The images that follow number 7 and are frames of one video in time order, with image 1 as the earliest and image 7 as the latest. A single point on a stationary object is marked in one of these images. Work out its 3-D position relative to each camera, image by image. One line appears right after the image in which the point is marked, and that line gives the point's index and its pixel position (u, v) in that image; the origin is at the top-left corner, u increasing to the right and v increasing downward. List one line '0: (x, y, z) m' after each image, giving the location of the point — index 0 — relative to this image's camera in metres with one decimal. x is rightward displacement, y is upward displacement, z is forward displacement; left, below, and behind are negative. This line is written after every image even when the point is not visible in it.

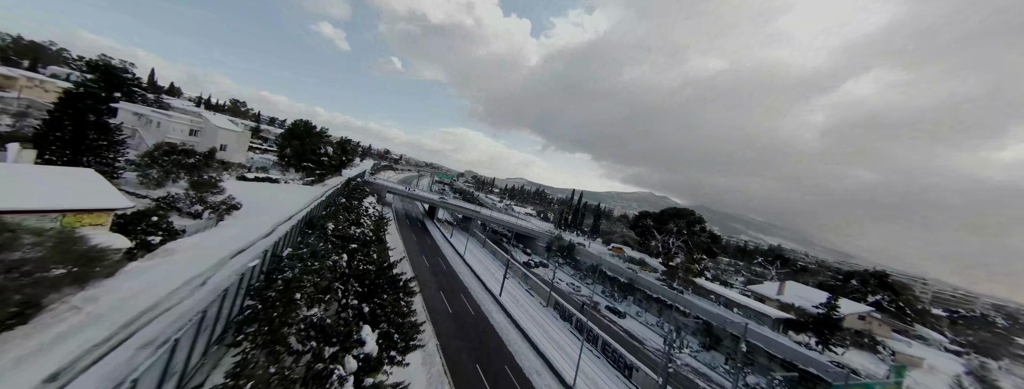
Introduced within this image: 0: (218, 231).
0: (-15.3, -1.8, +14.6) m
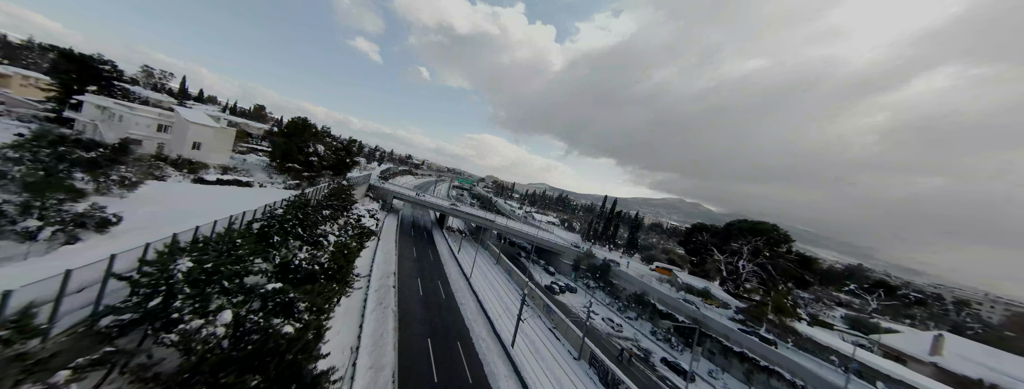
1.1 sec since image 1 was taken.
0: (-14.8, -2.1, +9.0) m
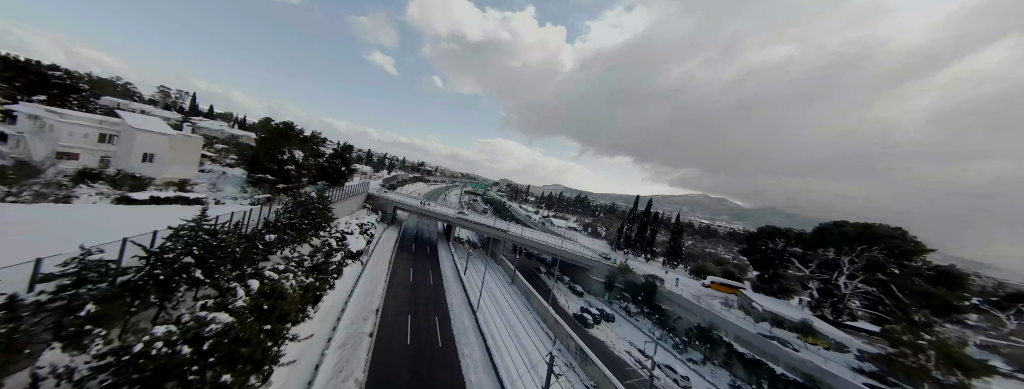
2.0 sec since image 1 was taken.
0: (-14.6, -3.0, +3.8) m
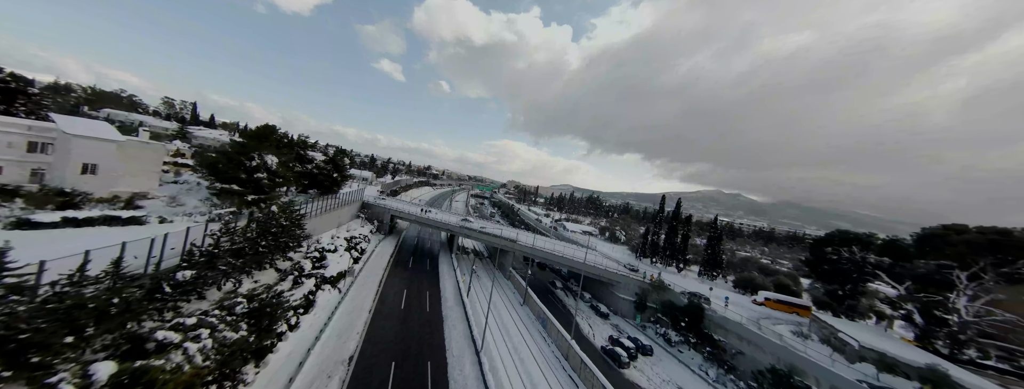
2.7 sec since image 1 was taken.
0: (-14.4, -3.7, -0.1) m
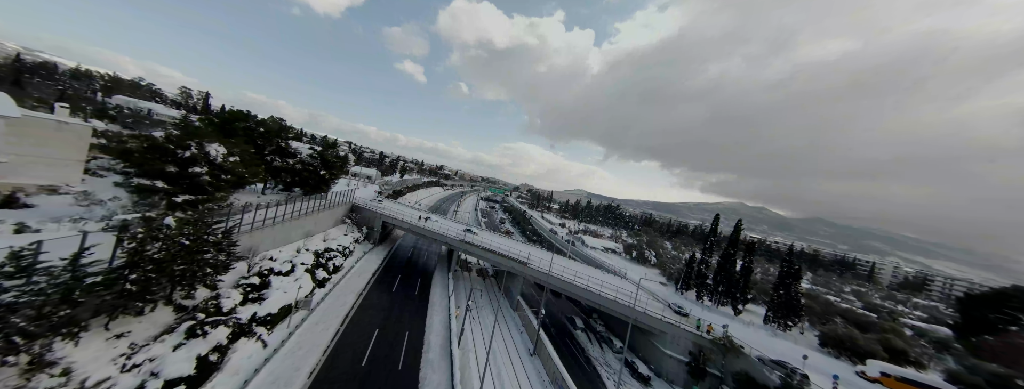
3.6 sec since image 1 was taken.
0: (-14.8, -3.7, -5.5) m
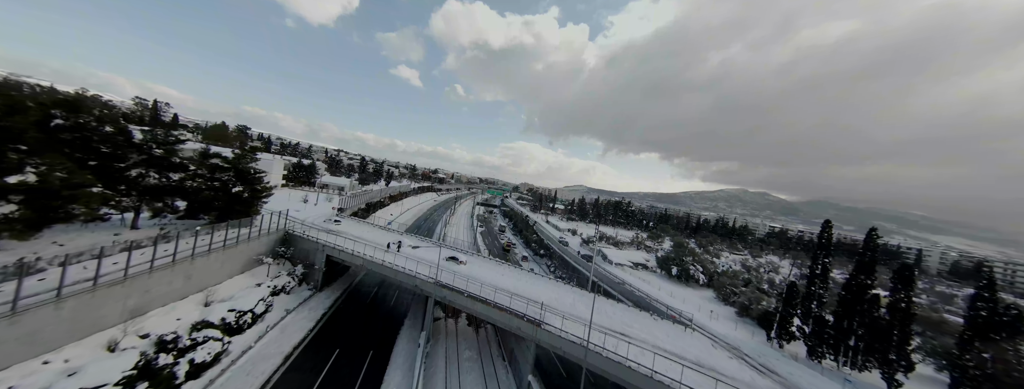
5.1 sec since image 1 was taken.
0: (-14.8, -5.5, -15.4) m
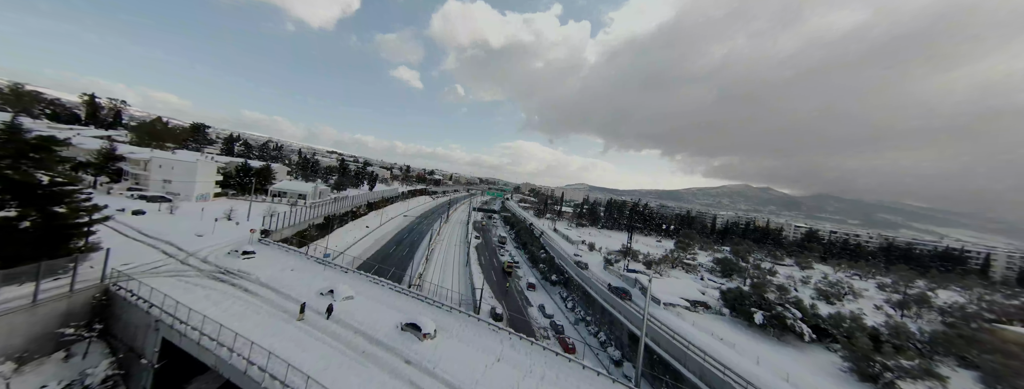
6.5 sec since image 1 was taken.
0: (-14.8, -6.8, -26.0) m
